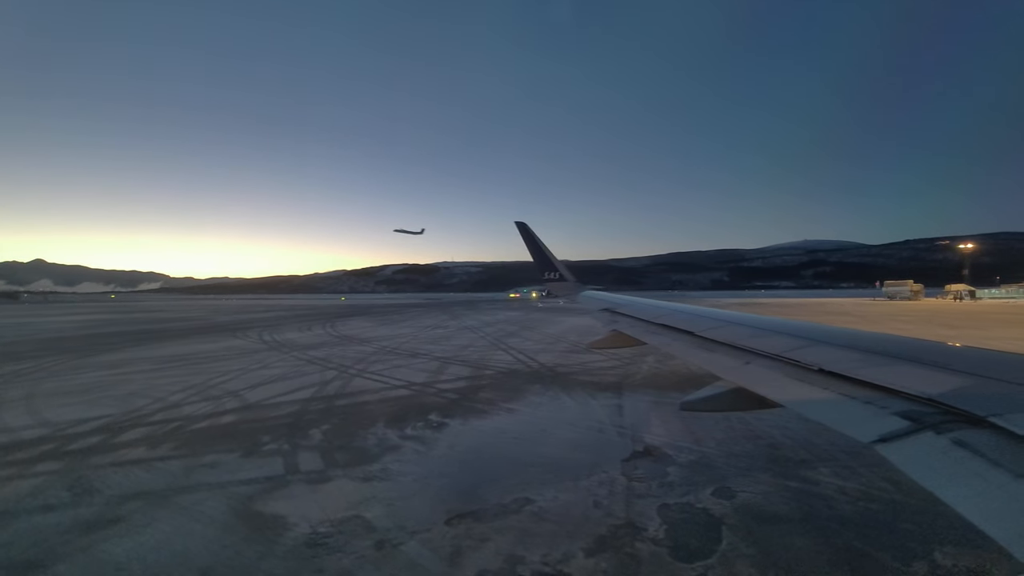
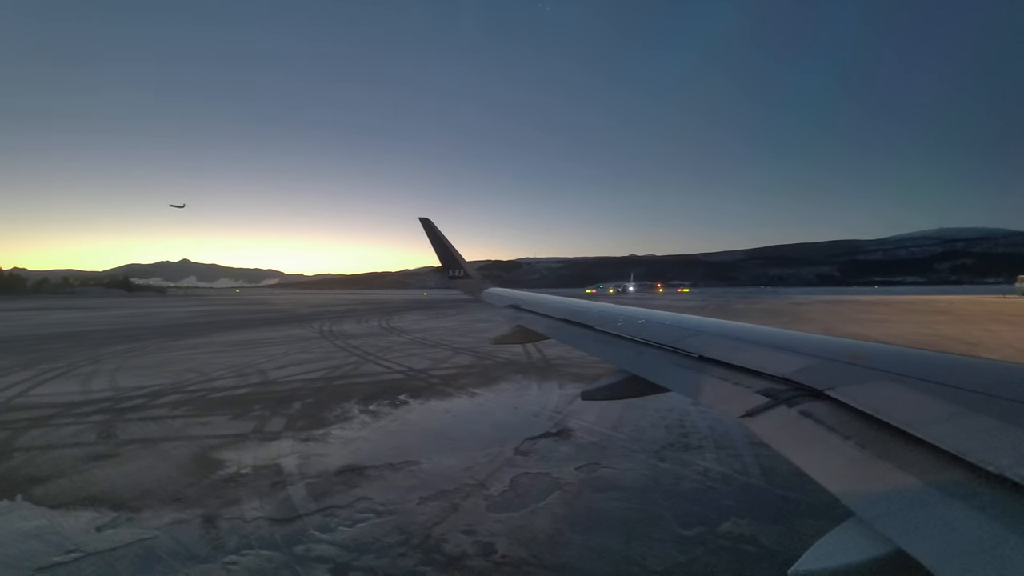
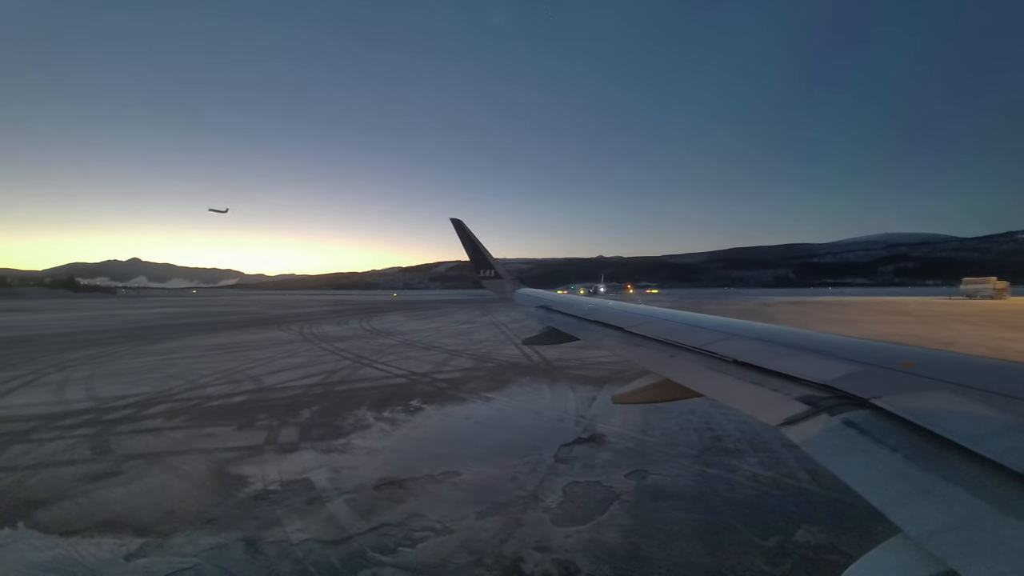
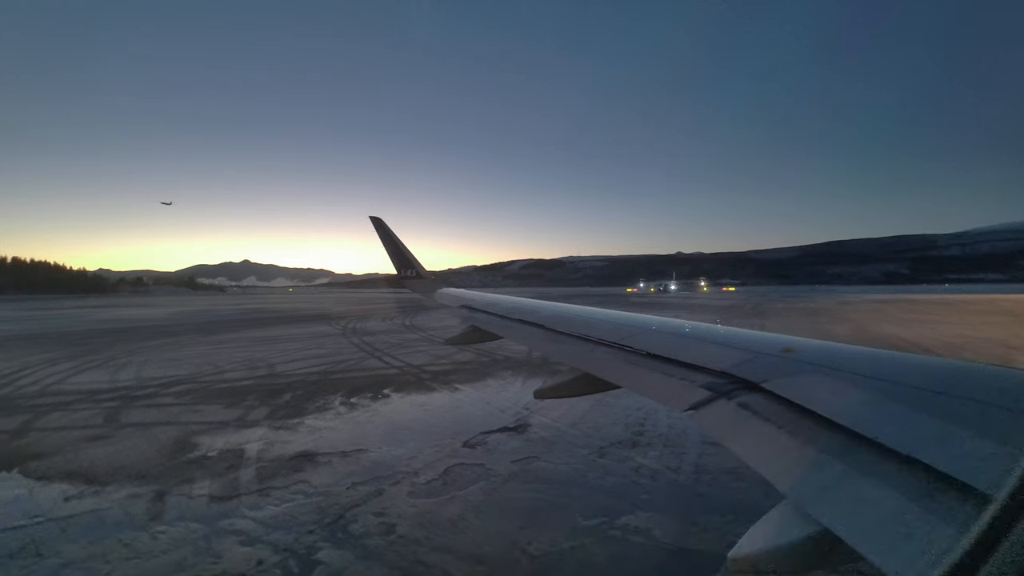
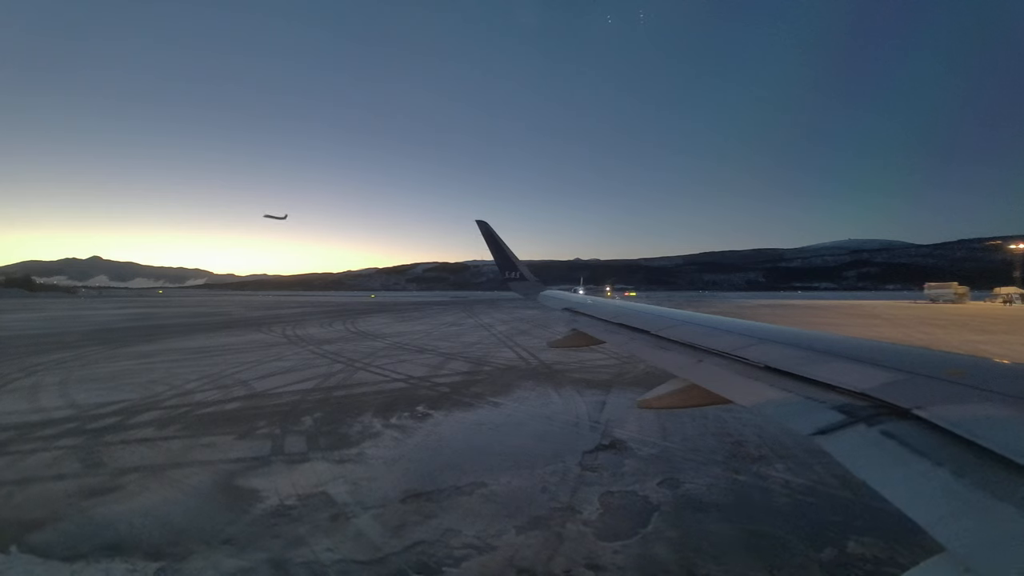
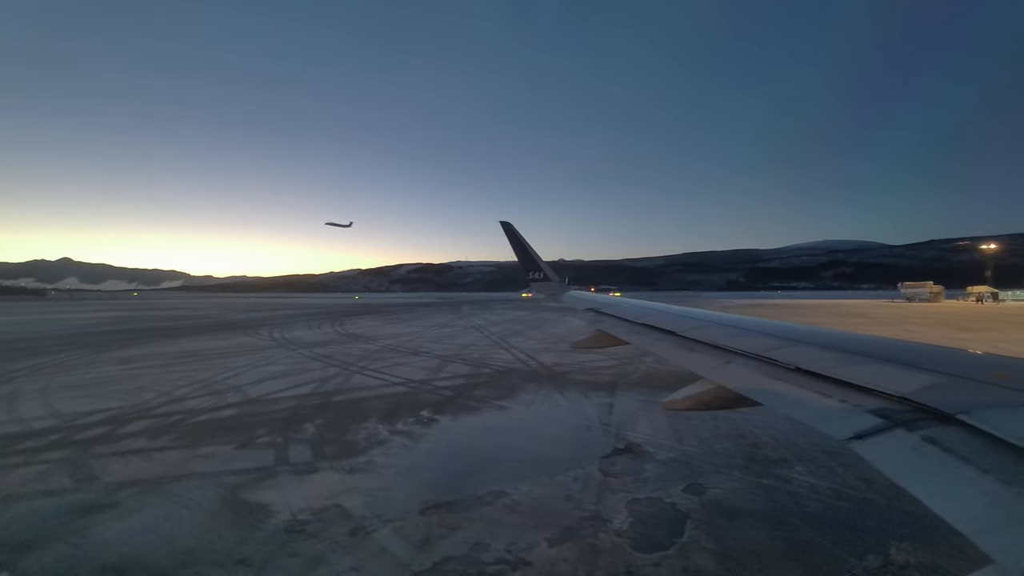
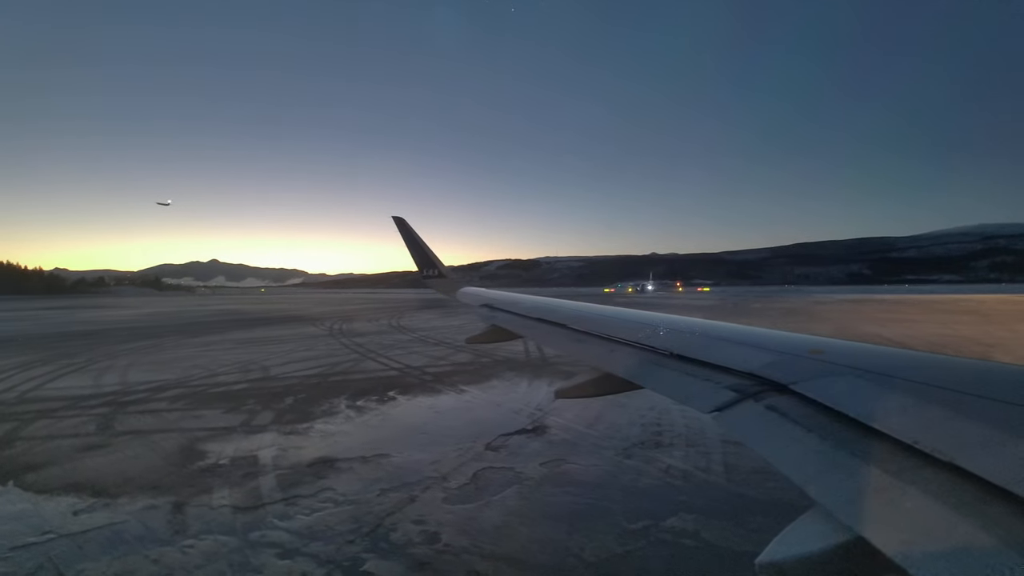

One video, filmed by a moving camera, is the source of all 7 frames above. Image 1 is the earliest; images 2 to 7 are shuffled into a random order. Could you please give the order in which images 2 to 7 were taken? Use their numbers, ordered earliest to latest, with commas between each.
6, 5, 3, 2, 7, 4
